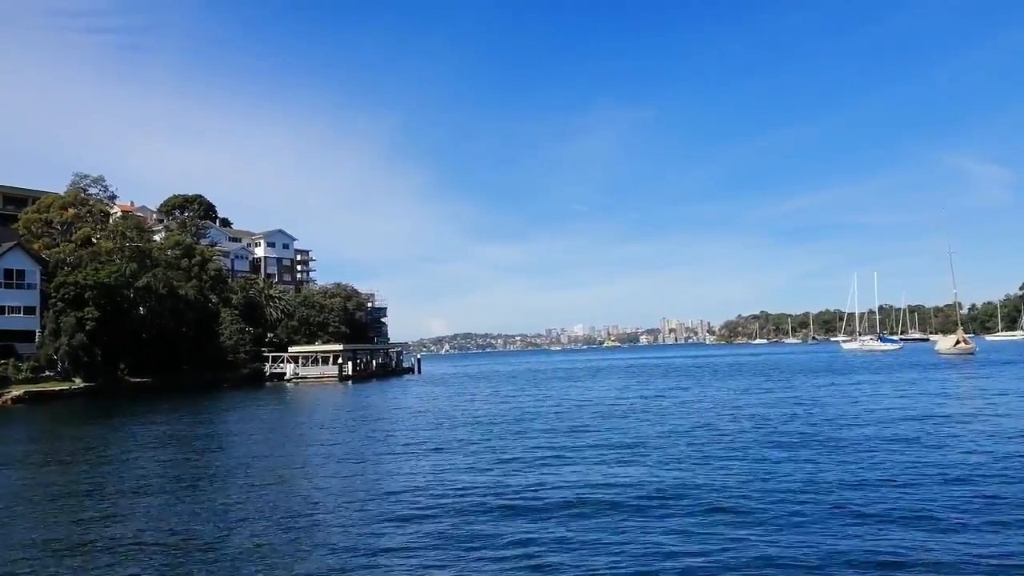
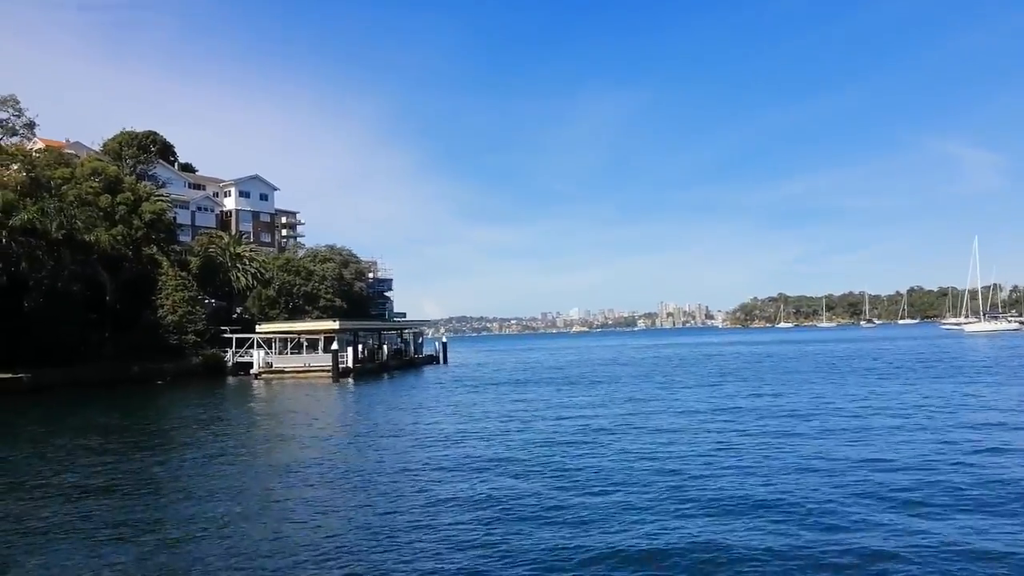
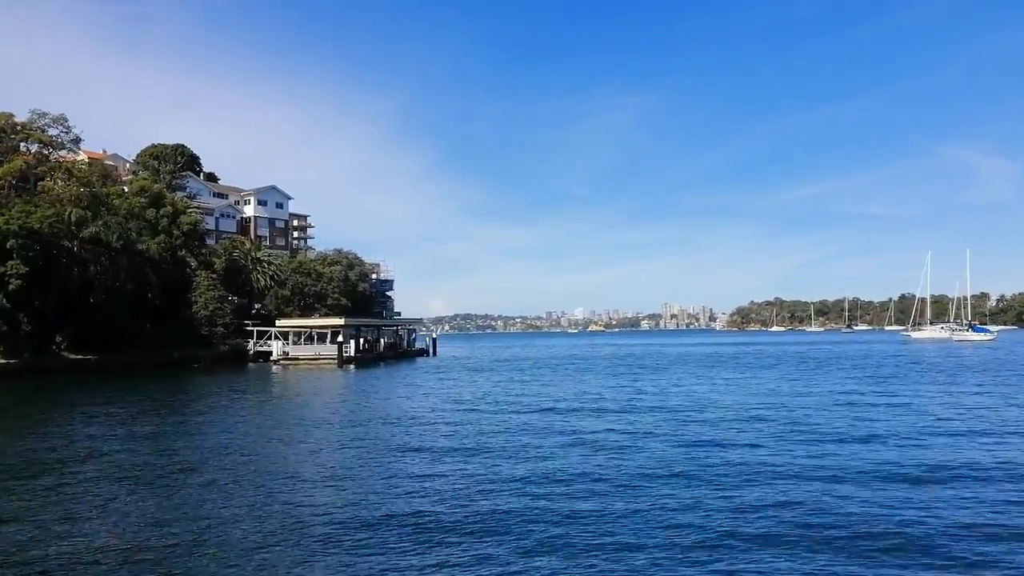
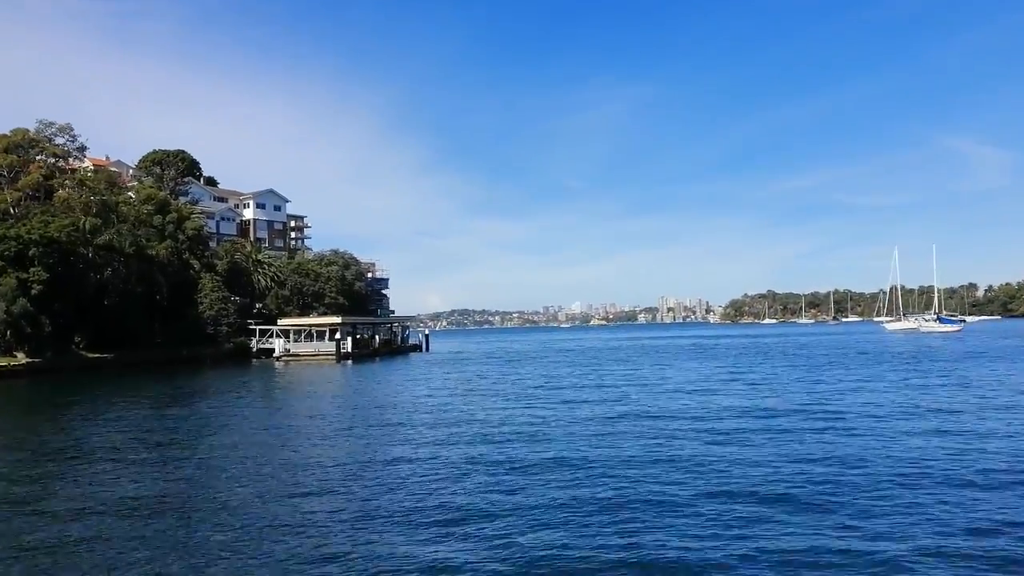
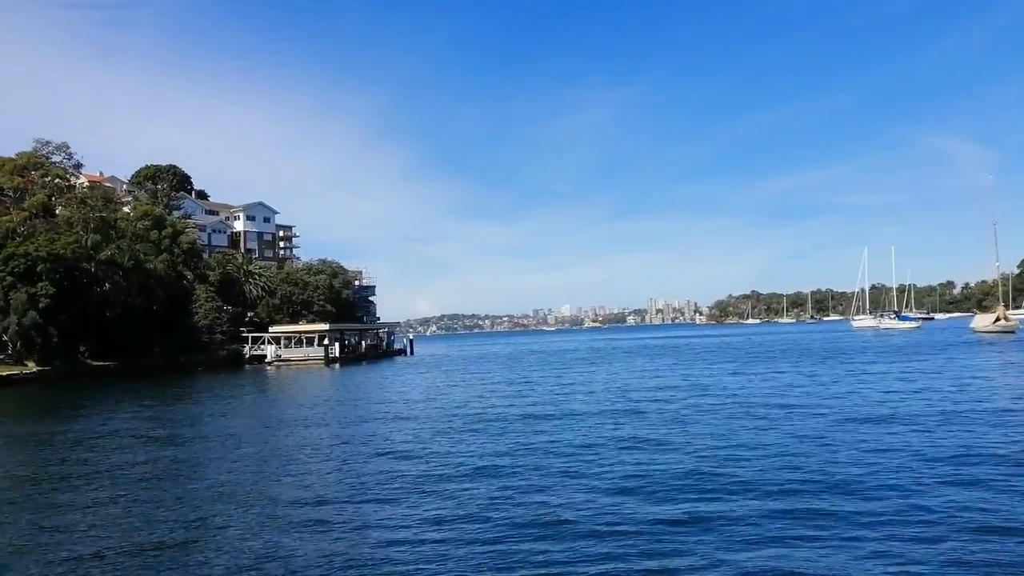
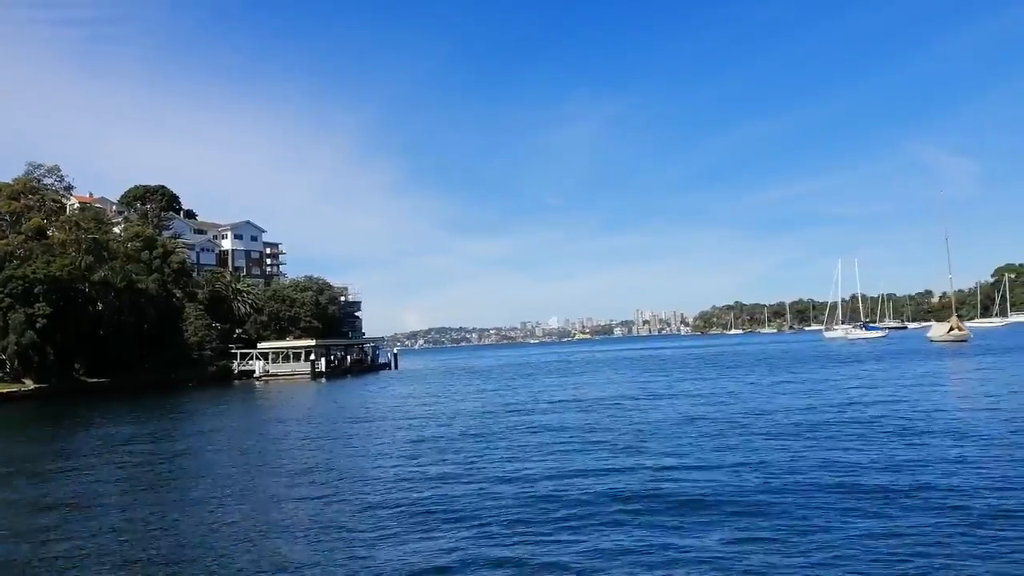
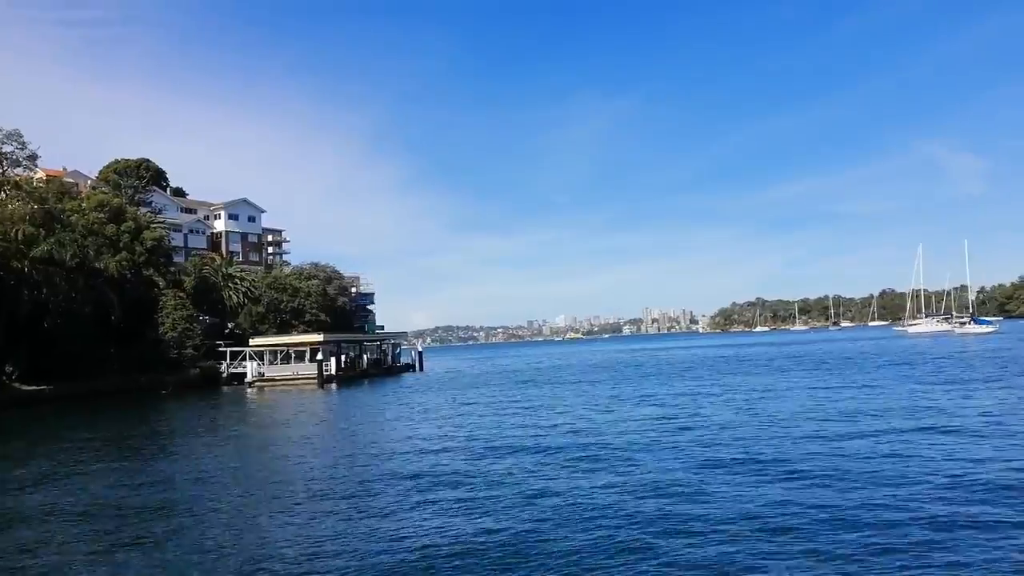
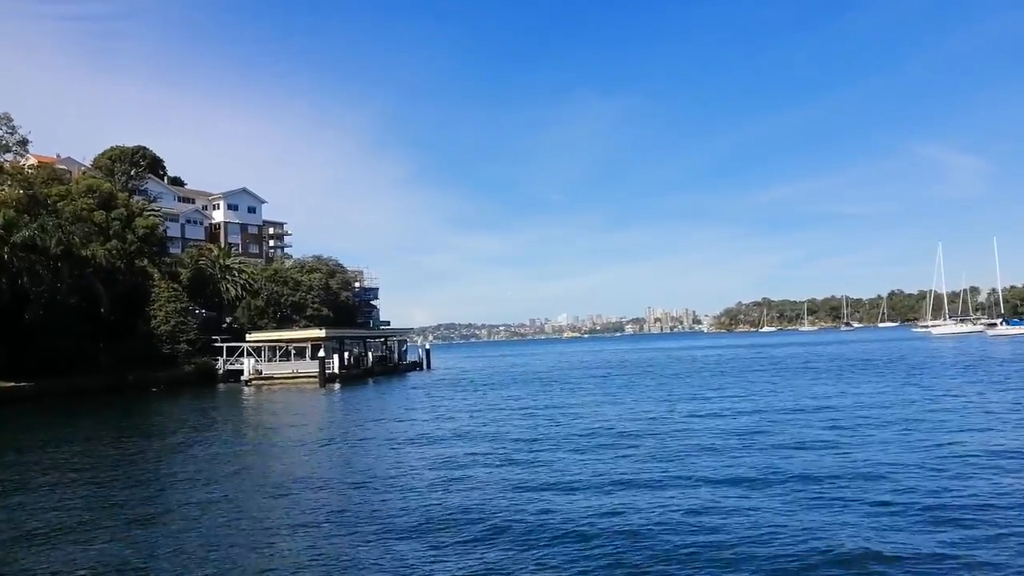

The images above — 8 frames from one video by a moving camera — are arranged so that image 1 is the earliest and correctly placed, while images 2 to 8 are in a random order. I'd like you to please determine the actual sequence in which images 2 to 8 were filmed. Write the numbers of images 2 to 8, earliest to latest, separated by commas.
6, 5, 4, 3, 7, 8, 2
